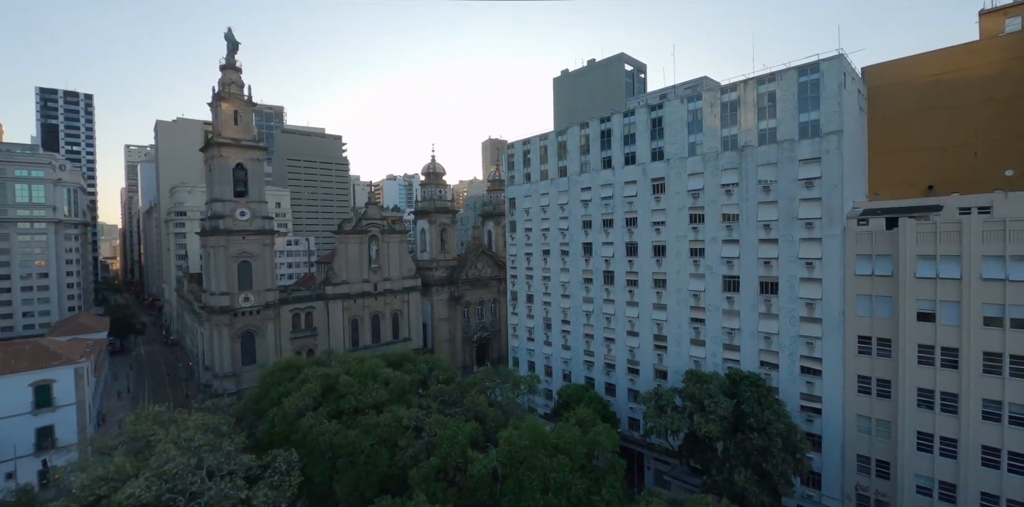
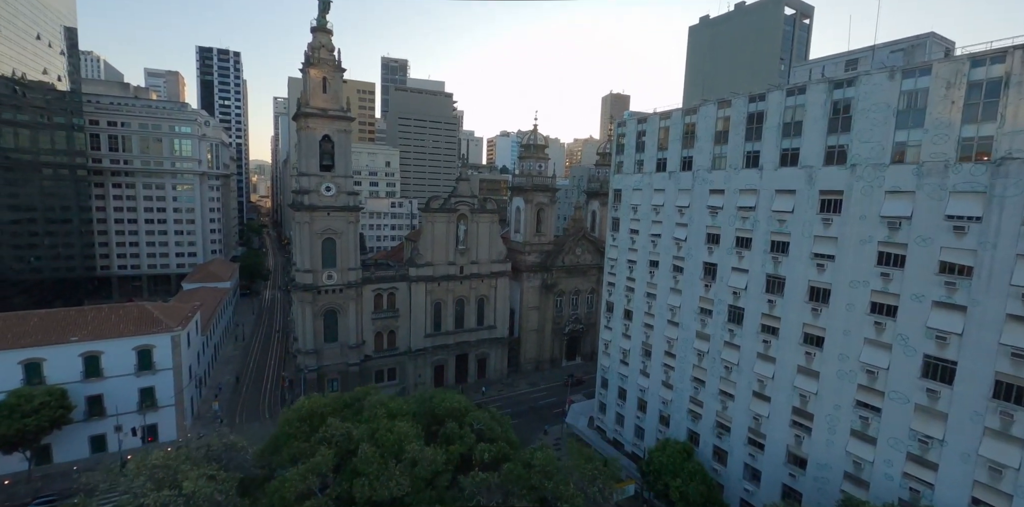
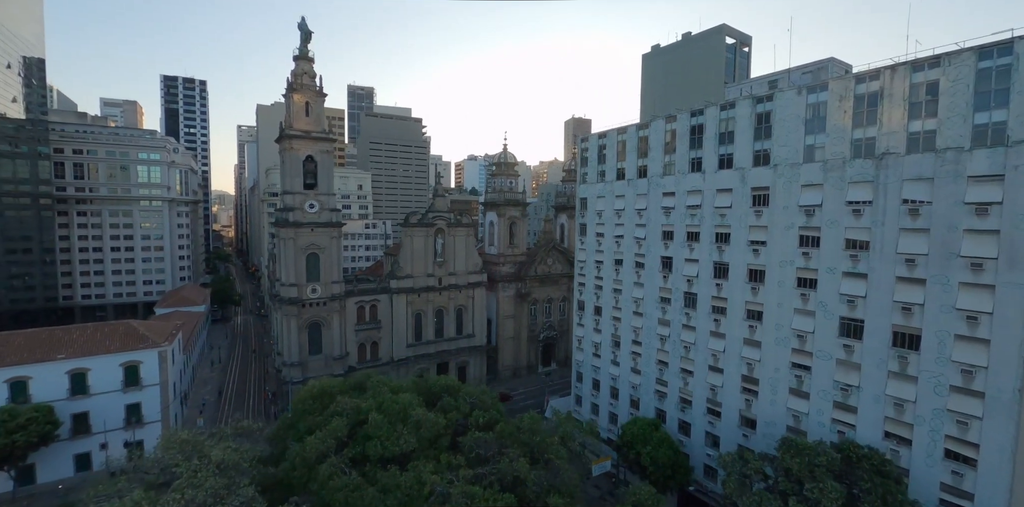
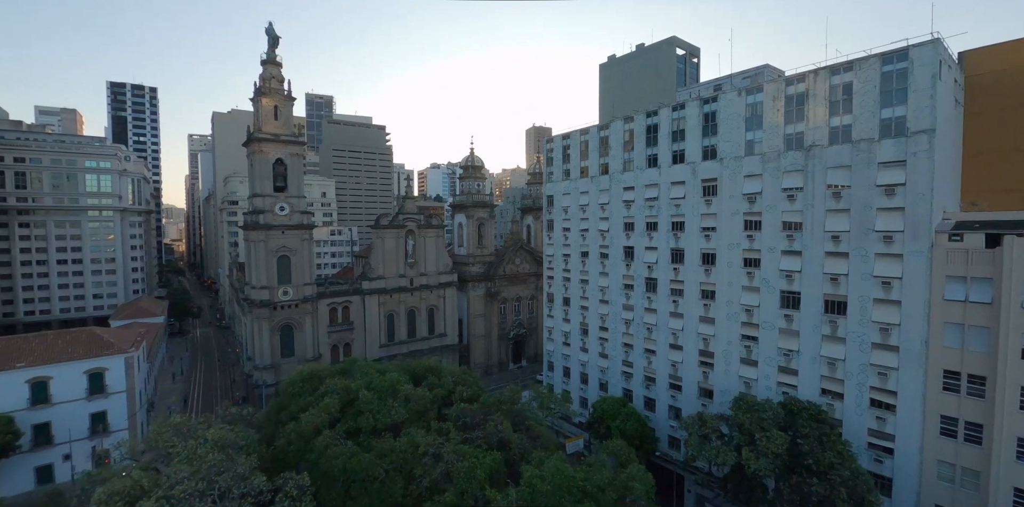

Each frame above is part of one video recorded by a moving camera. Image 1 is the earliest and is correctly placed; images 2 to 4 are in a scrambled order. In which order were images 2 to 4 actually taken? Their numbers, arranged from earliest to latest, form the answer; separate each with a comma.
4, 3, 2
